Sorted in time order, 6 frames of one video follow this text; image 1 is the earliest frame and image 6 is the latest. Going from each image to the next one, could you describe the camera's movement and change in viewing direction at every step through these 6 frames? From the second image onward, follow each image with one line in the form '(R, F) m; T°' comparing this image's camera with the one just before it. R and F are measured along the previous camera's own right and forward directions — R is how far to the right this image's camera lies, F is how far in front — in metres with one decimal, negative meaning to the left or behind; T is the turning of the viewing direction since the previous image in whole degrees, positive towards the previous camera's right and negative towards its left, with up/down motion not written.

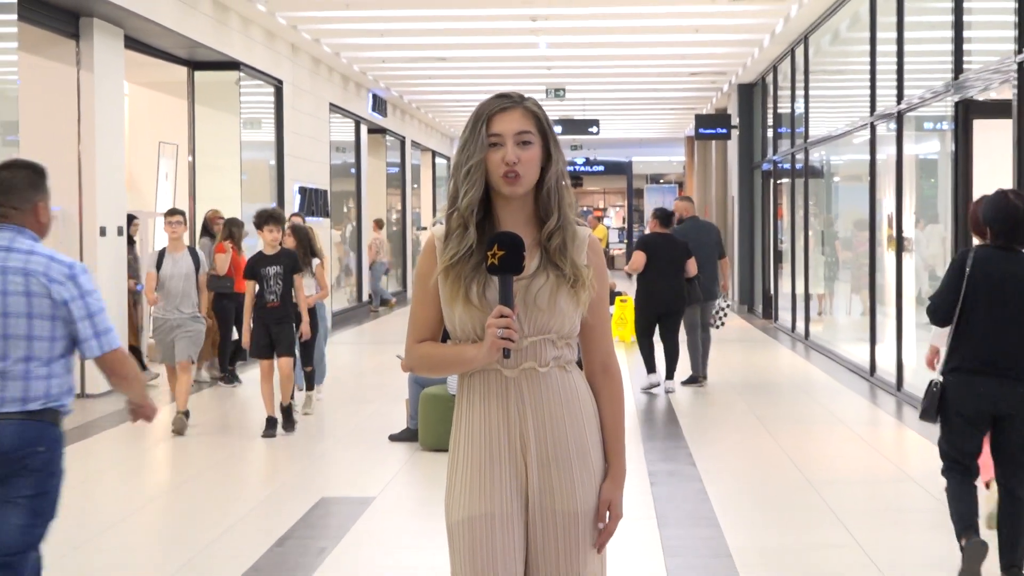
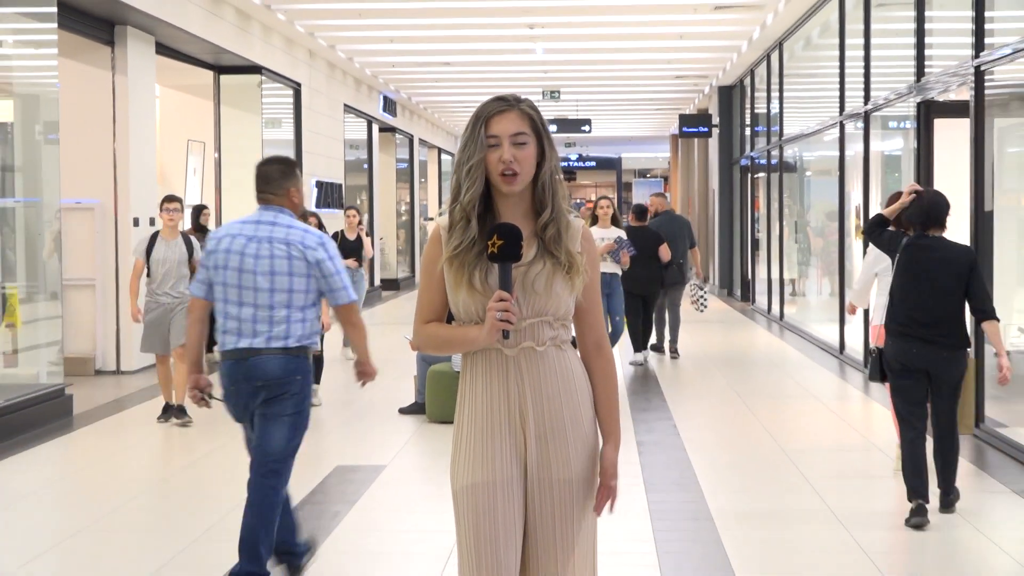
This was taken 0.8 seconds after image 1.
(0.0, -0.4) m; 0°
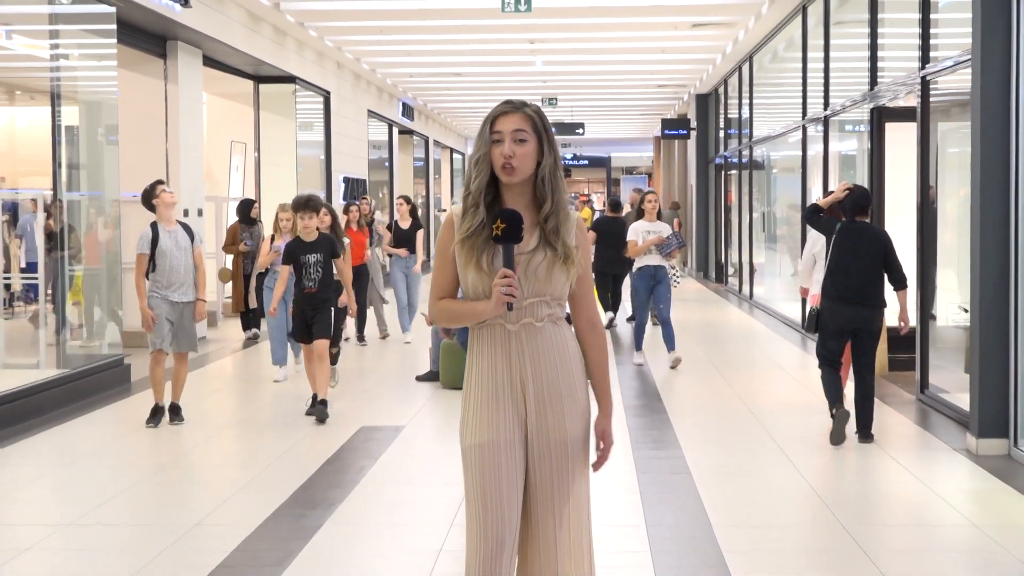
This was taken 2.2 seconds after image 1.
(0.0, -0.7) m; 0°
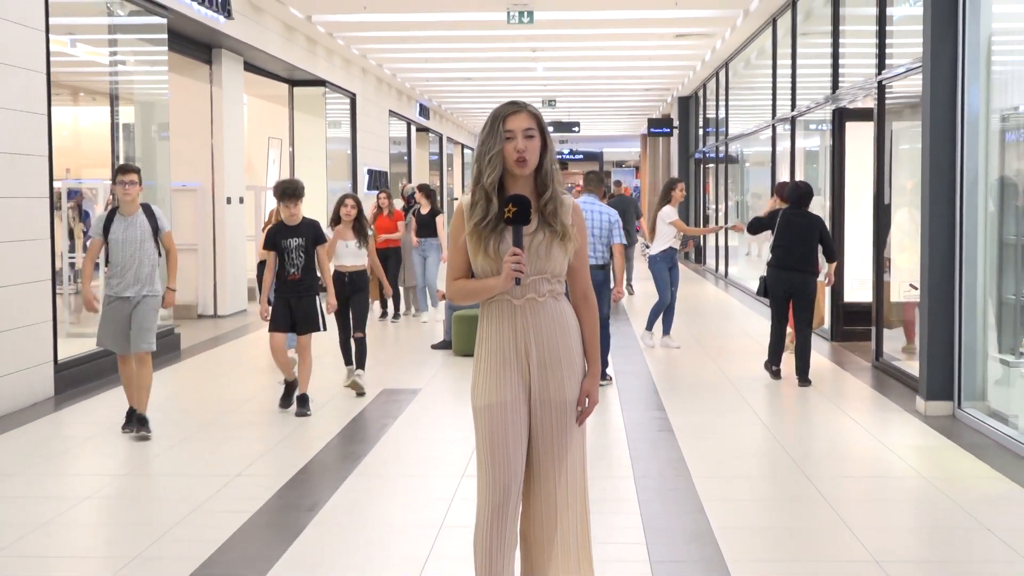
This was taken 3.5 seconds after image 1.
(0.0, -0.7) m; 0°
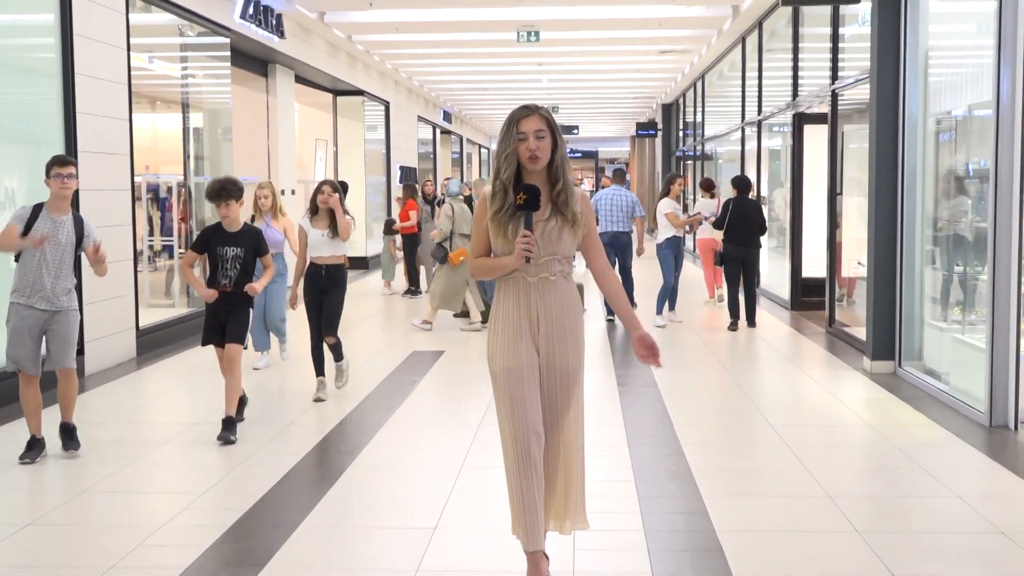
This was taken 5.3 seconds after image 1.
(0.0, -1.1) m; 0°
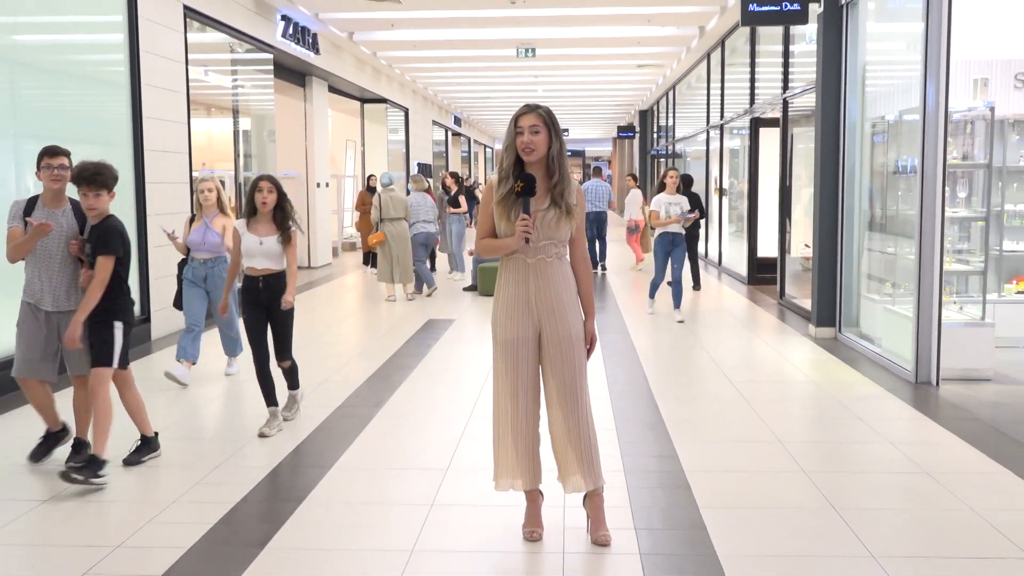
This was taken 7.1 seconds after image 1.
(0.0, -1.3) m; 0°
